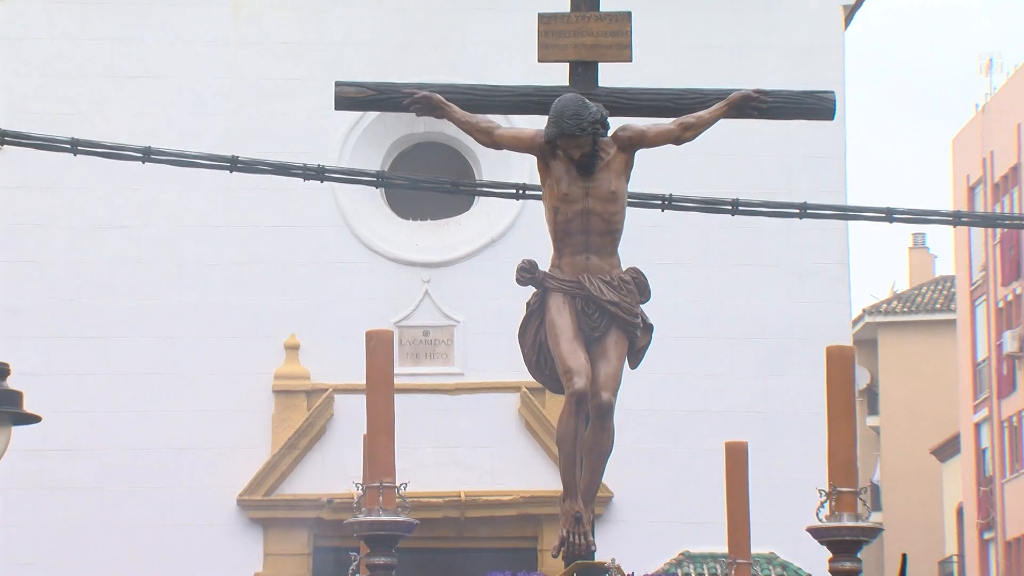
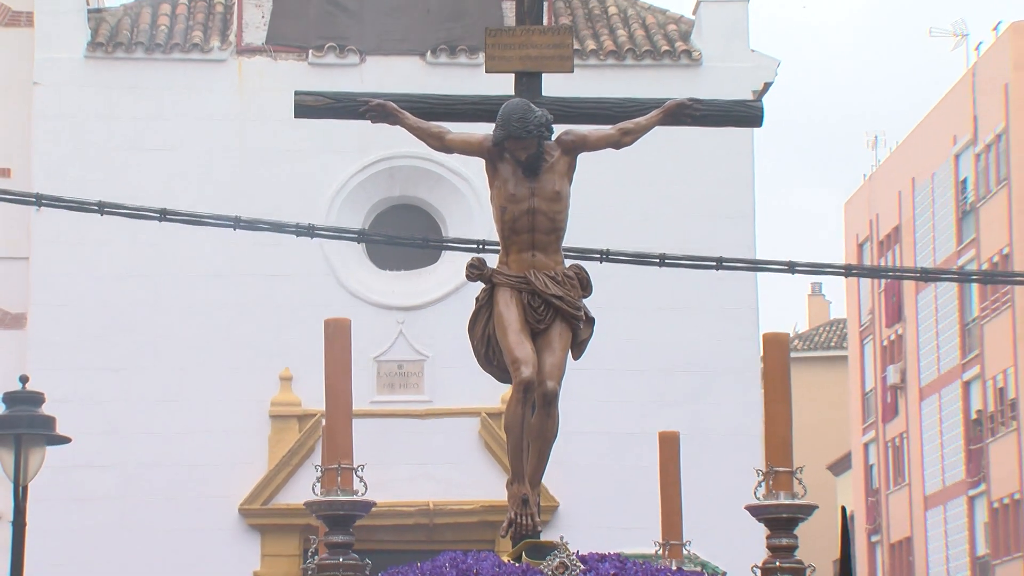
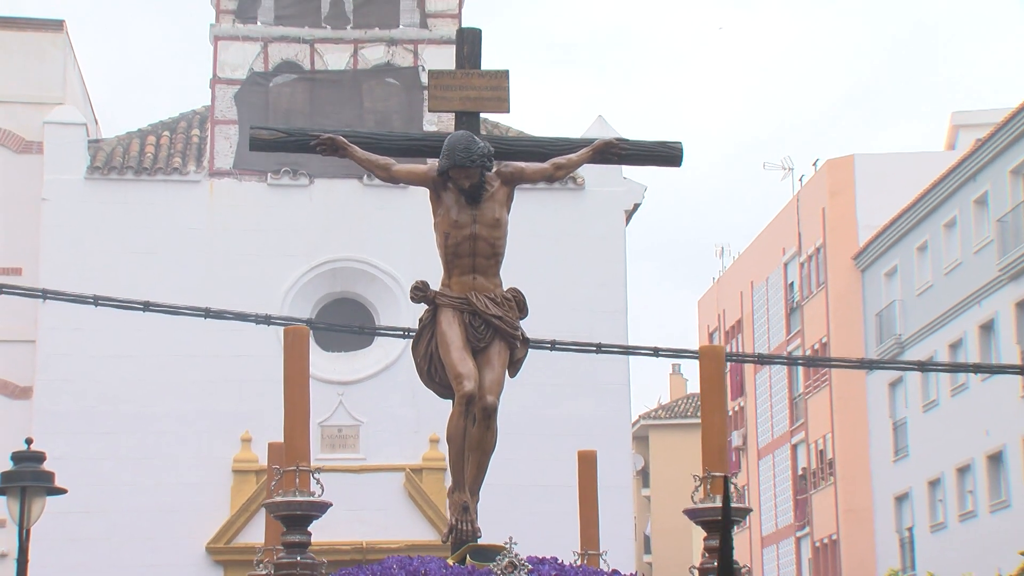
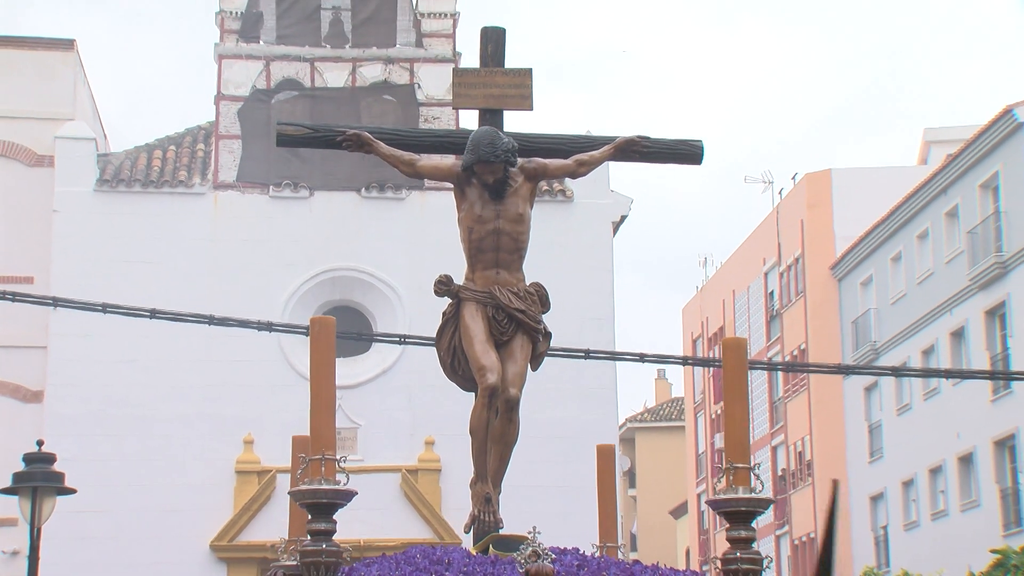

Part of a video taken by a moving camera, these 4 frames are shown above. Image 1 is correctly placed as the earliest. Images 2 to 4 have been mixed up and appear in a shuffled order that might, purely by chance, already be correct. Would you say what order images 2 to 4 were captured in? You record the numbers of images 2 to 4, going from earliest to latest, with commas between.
2, 3, 4
